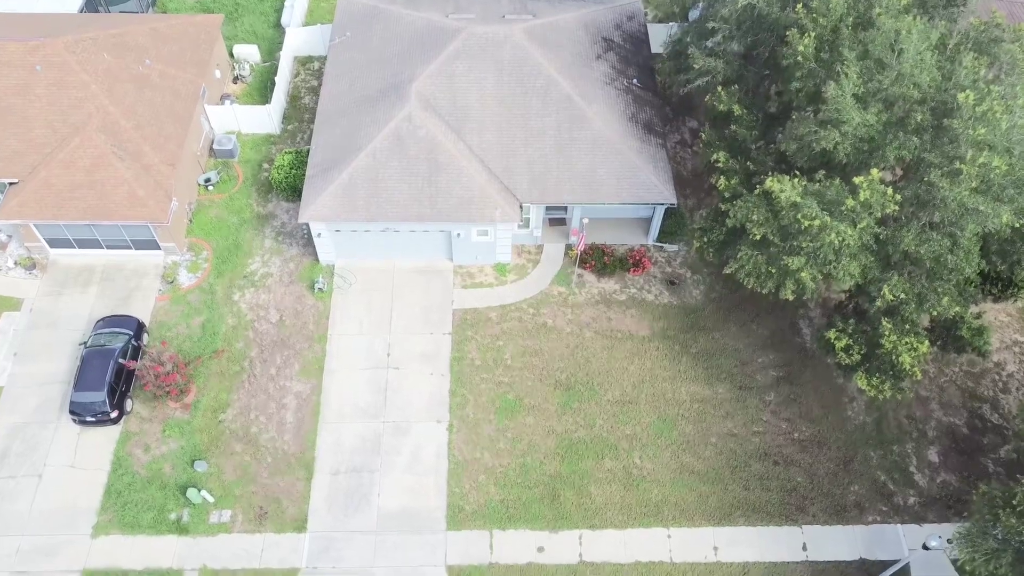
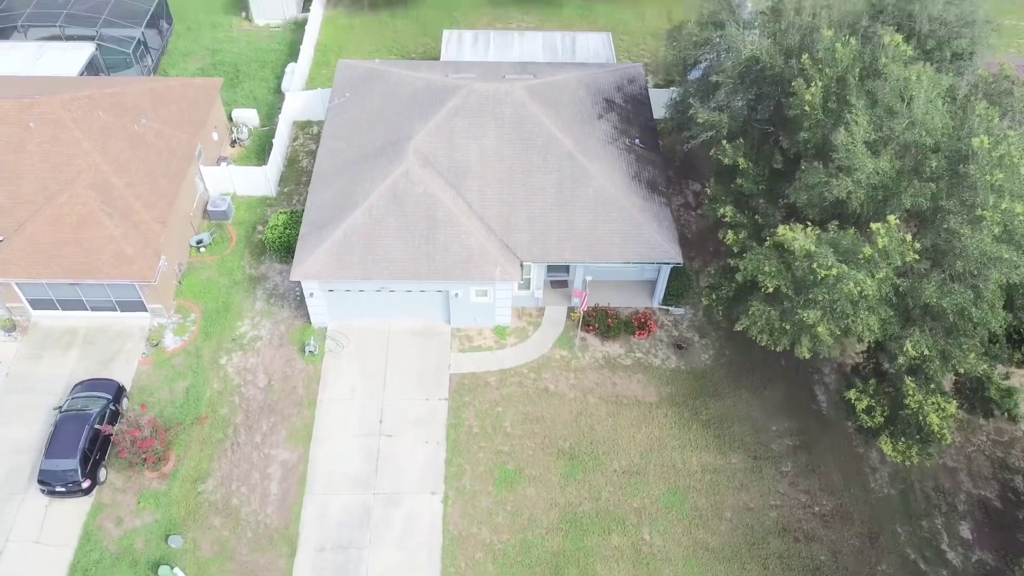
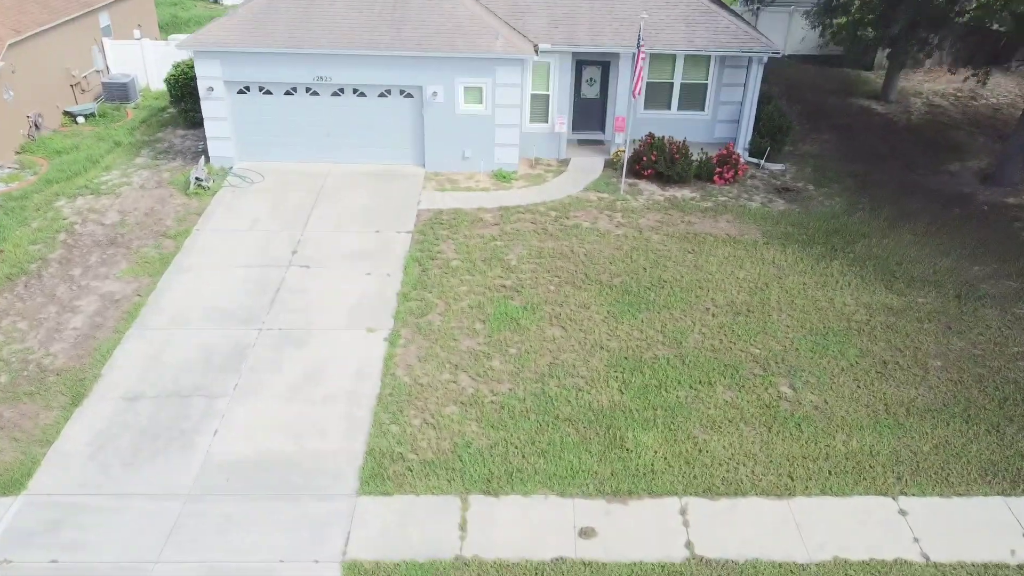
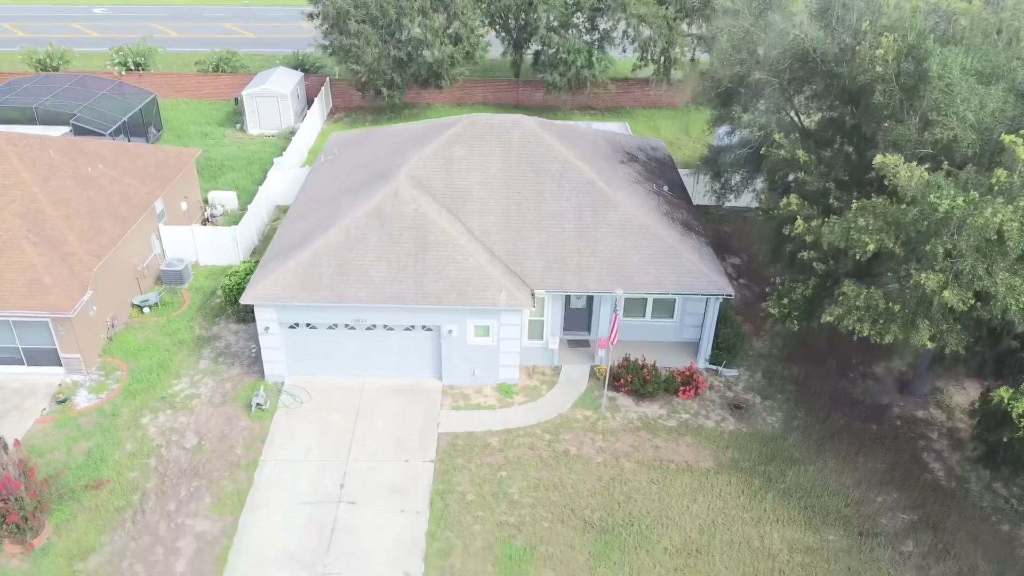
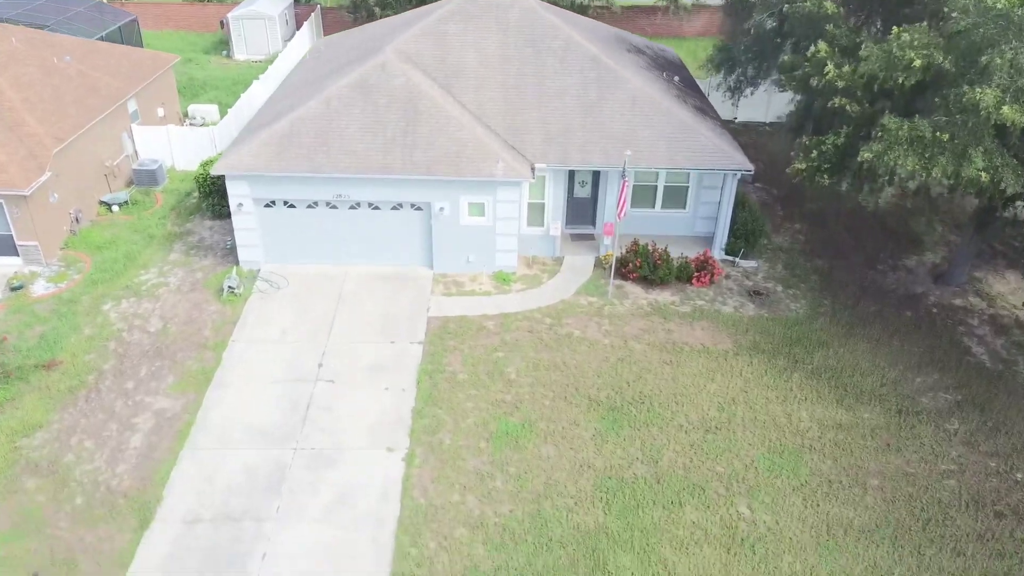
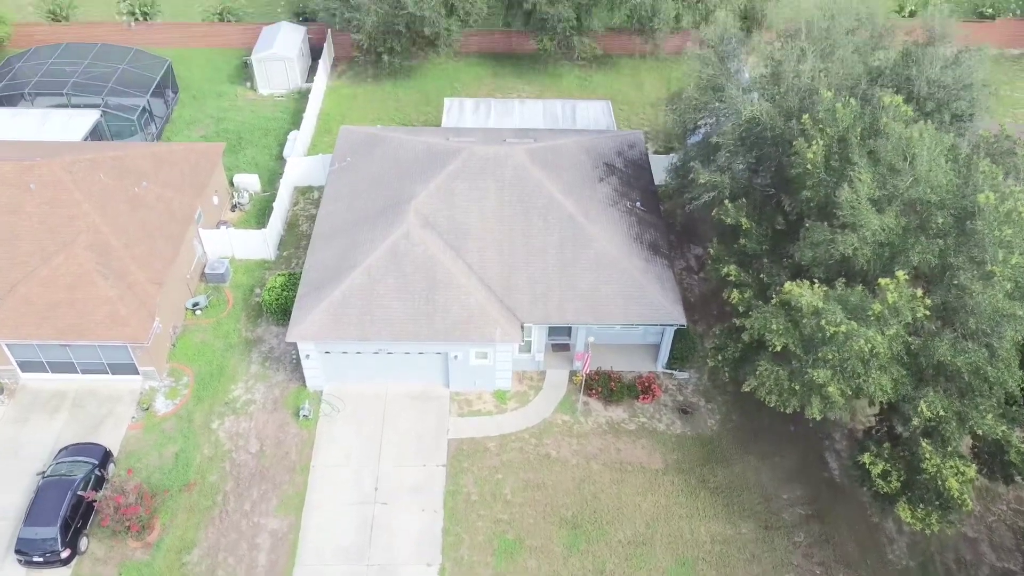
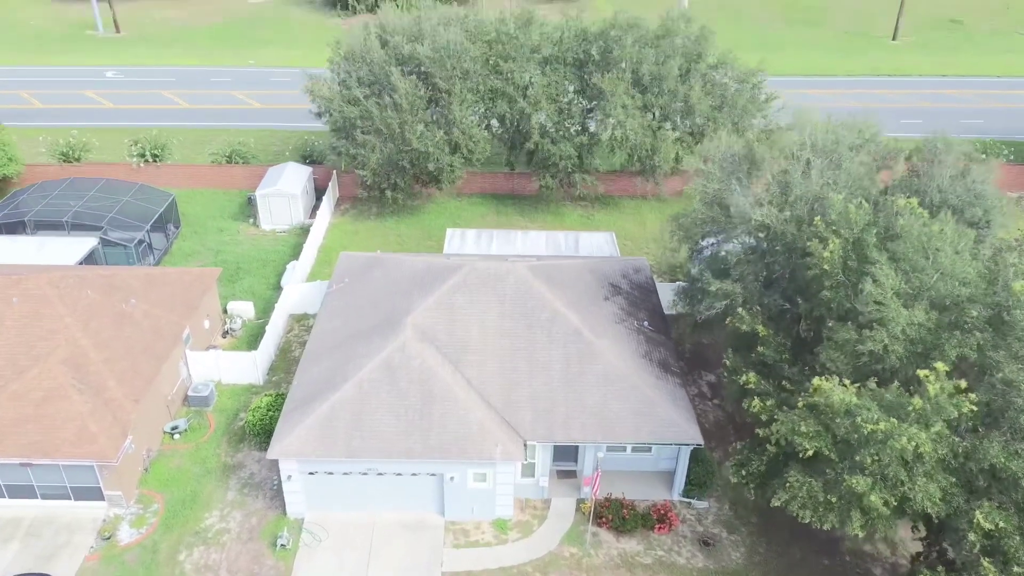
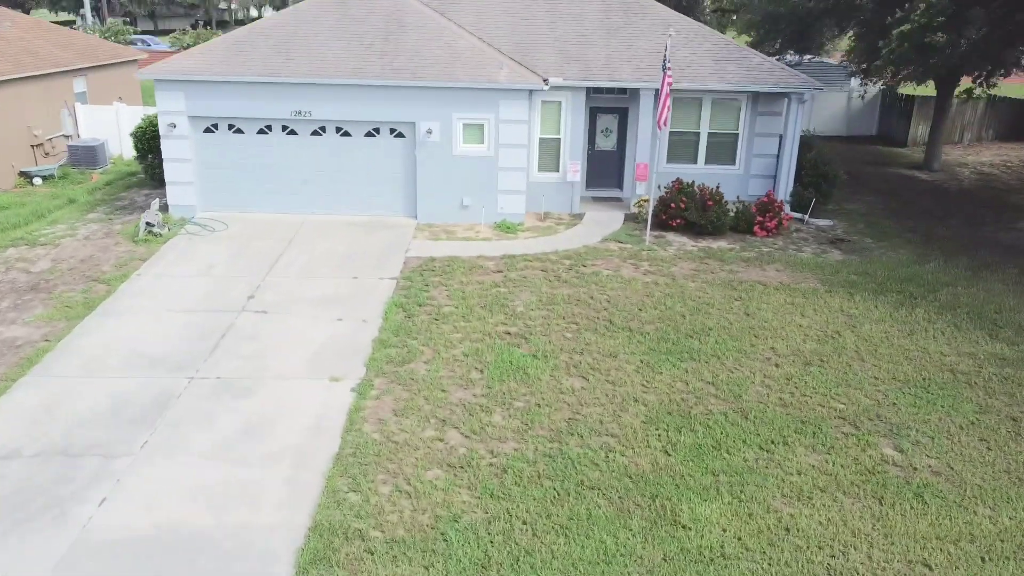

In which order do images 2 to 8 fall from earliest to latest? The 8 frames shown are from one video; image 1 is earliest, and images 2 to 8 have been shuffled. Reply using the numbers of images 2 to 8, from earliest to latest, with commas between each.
2, 6, 7, 4, 5, 3, 8
